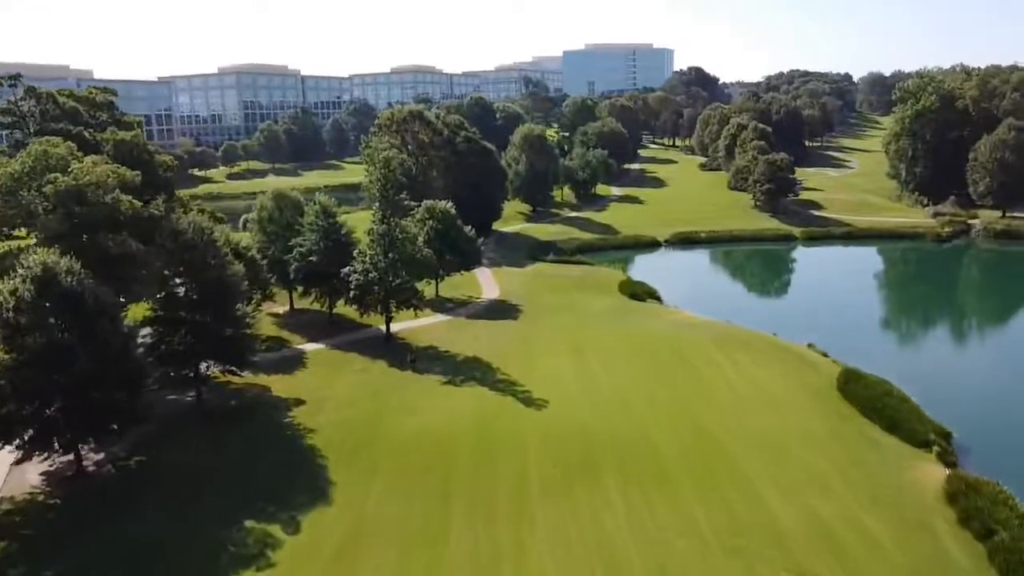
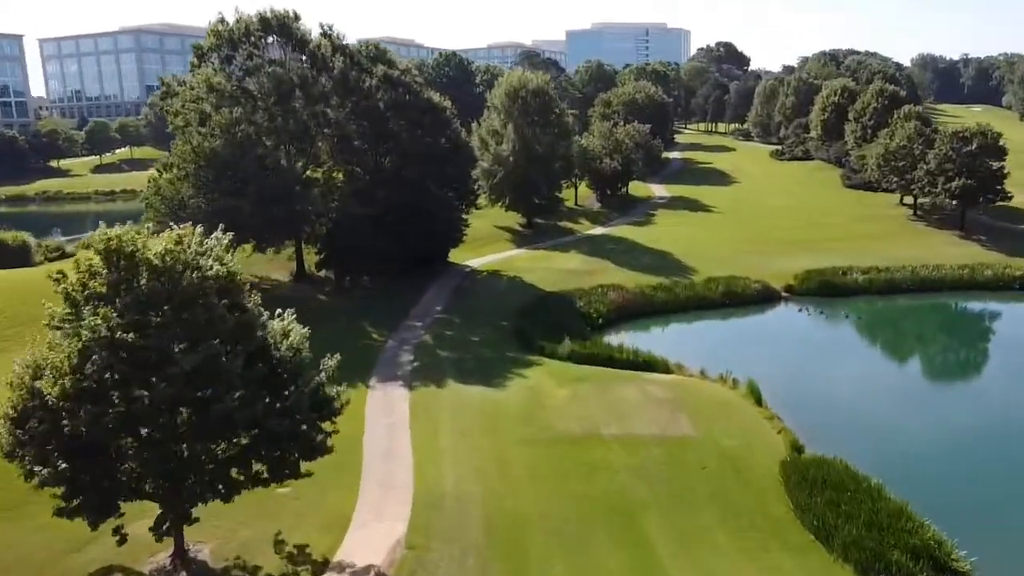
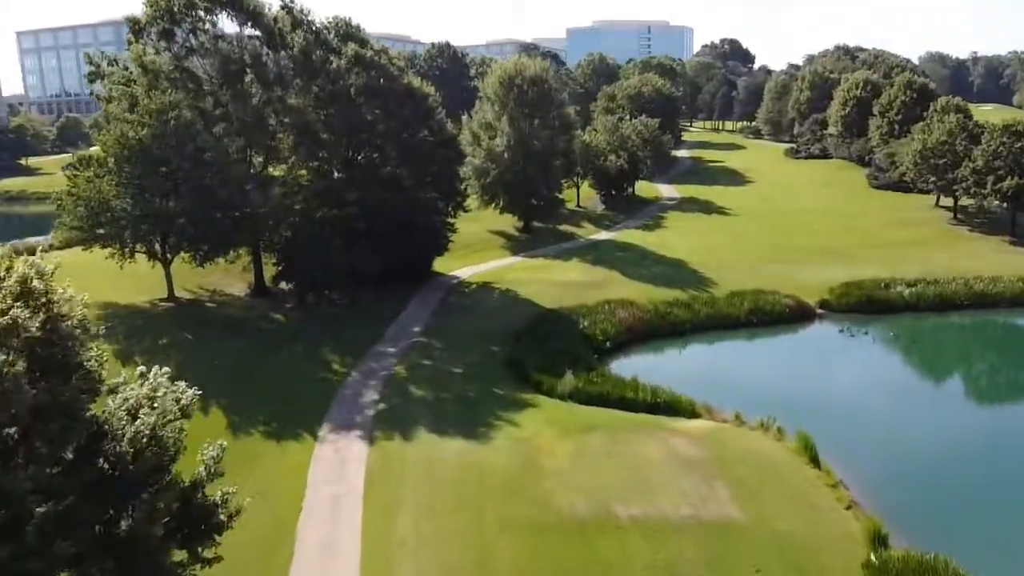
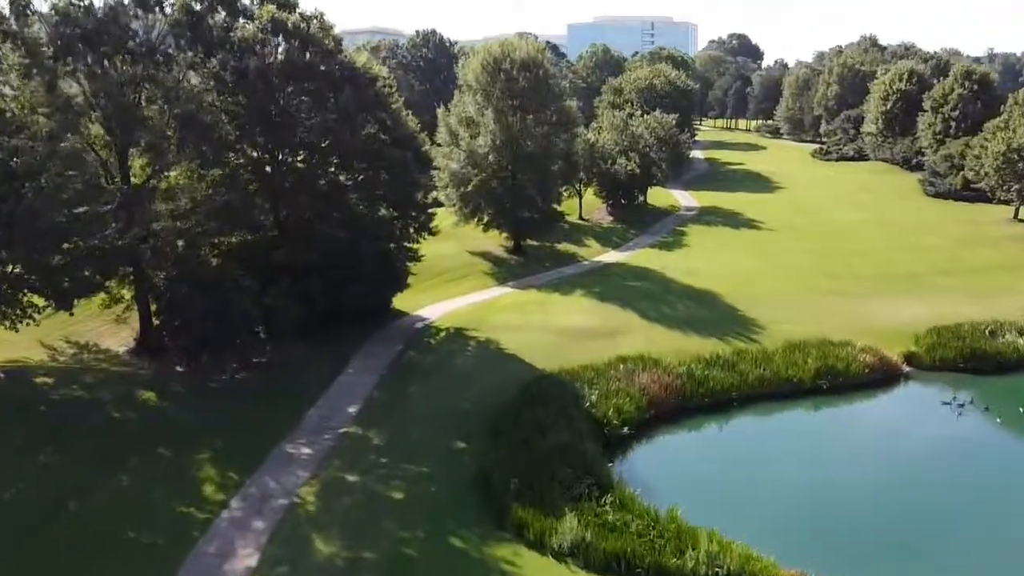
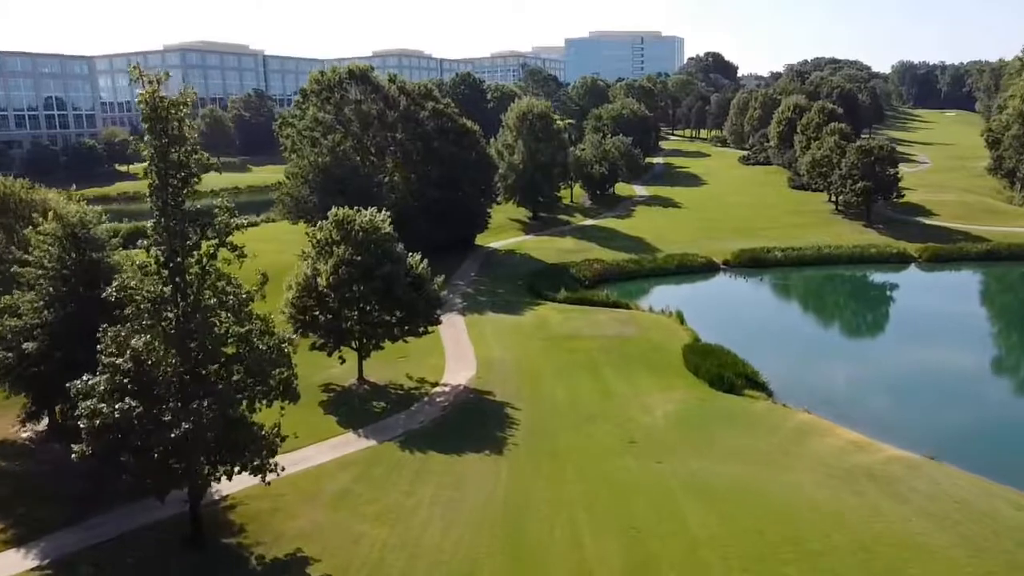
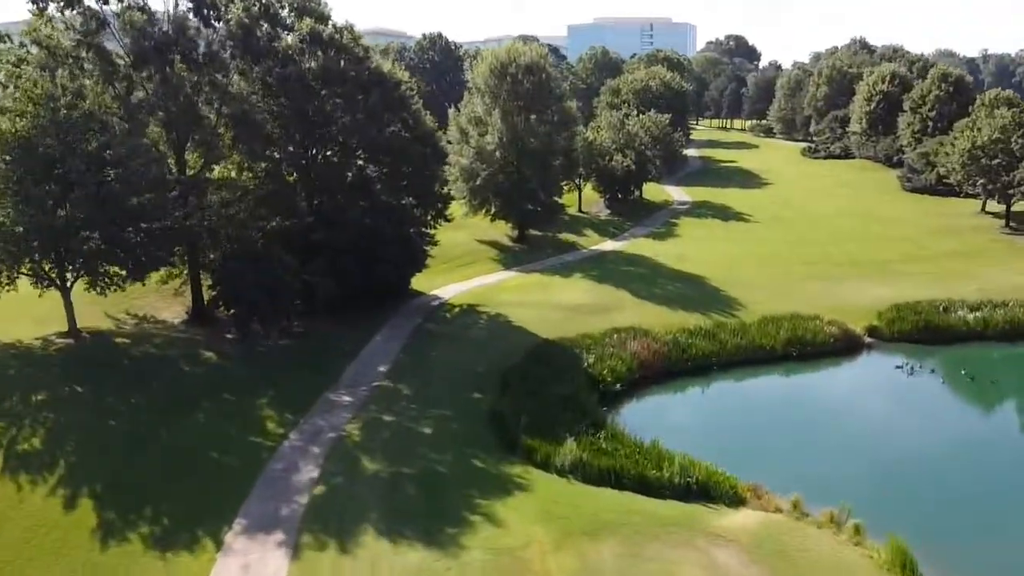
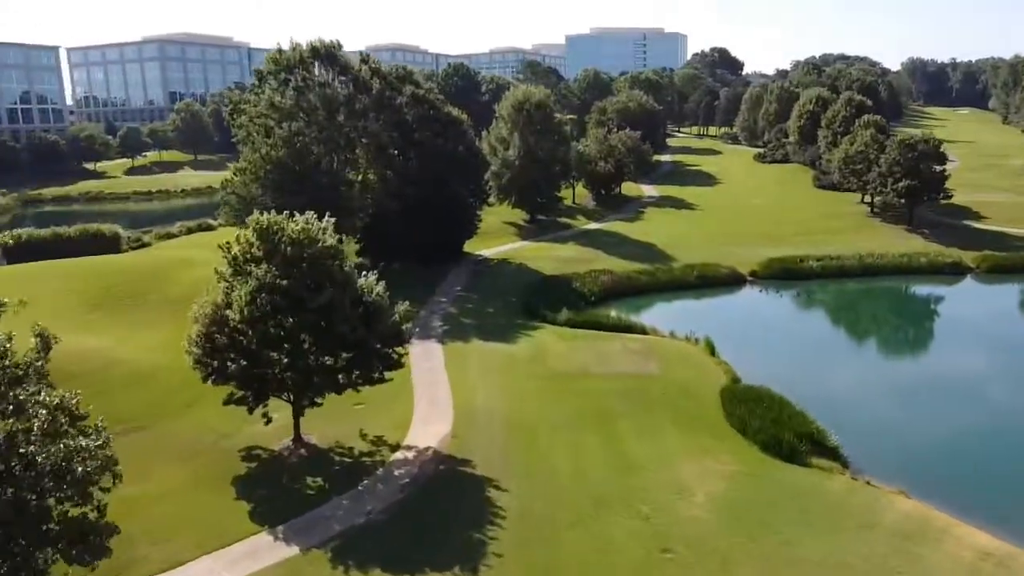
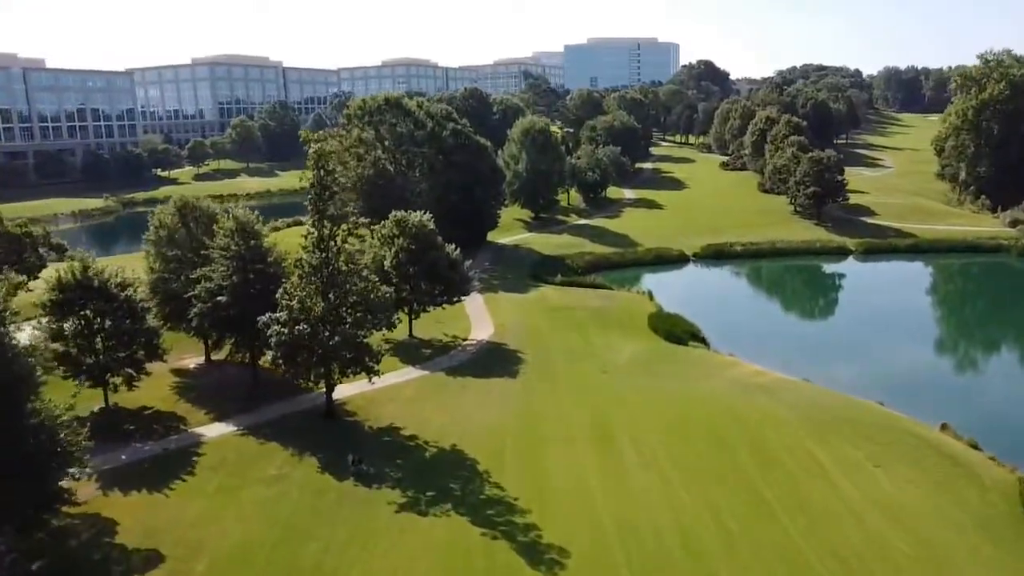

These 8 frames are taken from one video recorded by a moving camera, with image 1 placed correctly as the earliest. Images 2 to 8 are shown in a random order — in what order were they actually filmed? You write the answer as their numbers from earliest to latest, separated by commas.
8, 5, 7, 2, 3, 6, 4
